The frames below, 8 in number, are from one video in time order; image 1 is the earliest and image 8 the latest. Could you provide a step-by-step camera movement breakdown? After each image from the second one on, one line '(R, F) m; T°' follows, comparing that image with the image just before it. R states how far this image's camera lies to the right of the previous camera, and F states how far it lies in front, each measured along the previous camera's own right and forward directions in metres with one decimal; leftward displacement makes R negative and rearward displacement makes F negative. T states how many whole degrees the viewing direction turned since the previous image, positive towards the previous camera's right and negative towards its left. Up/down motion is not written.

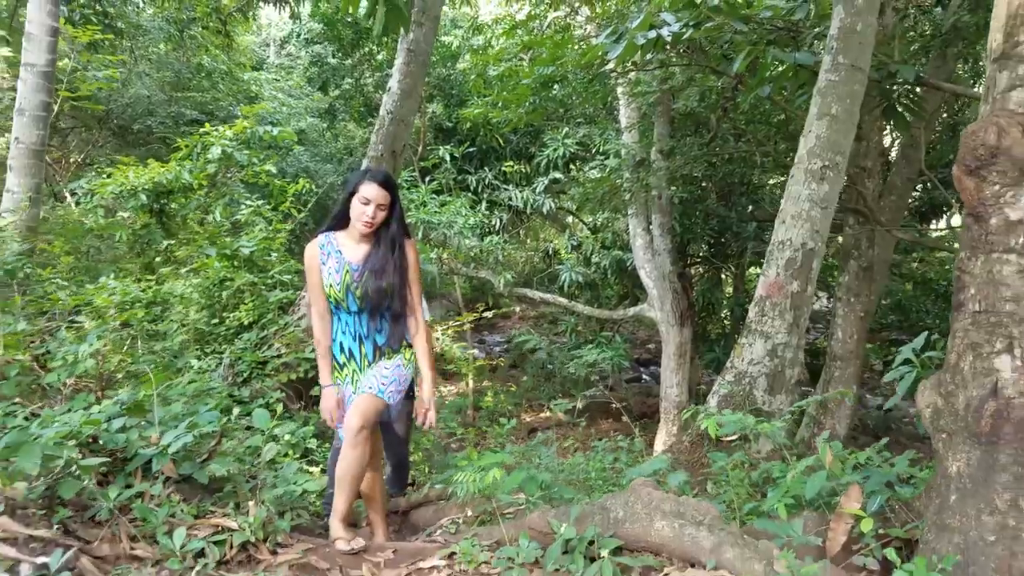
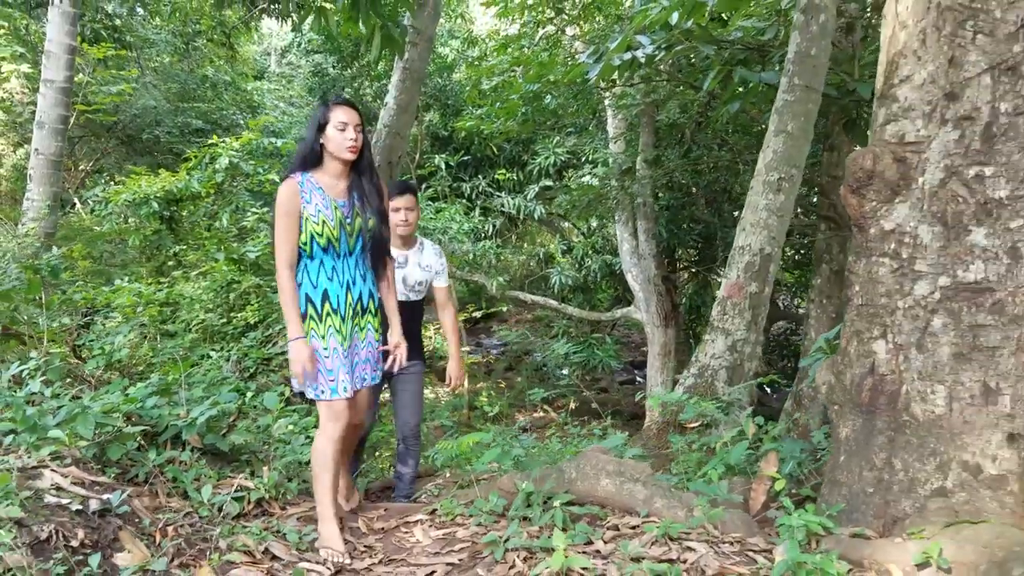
(+0.1, -0.4) m; 0°
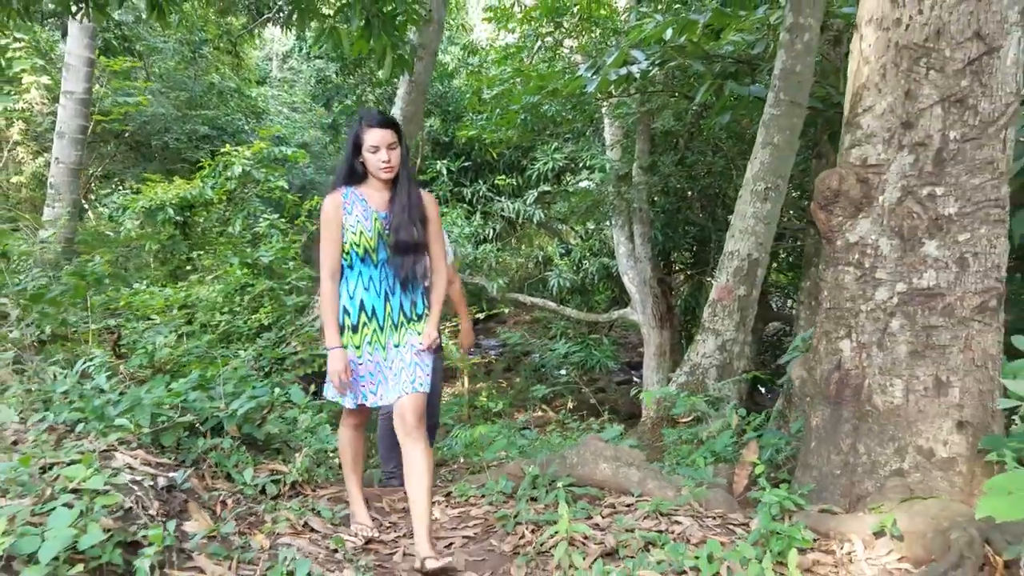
(0.0, -0.3) m; 0°
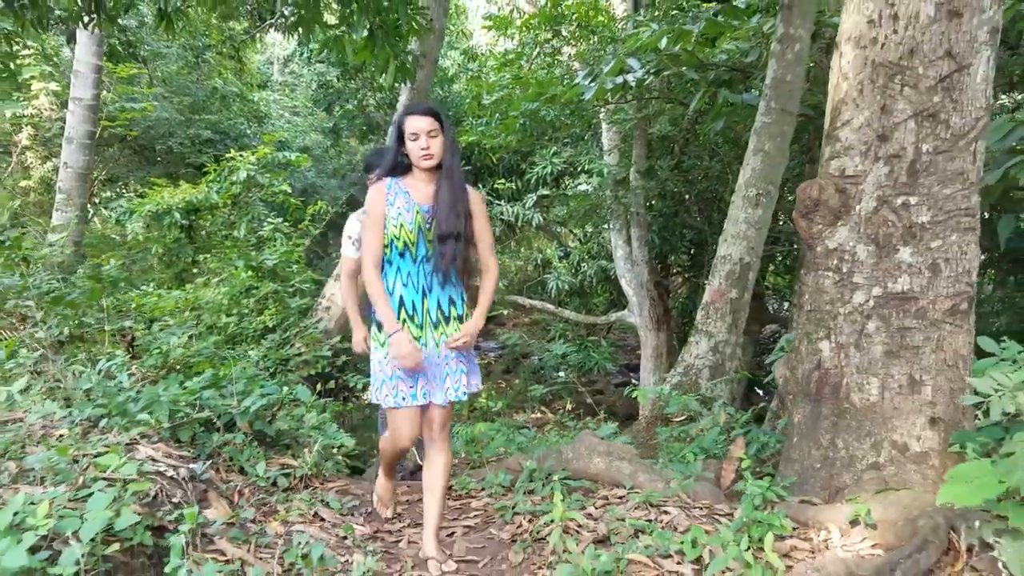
(0.0, -0.1) m; 0°
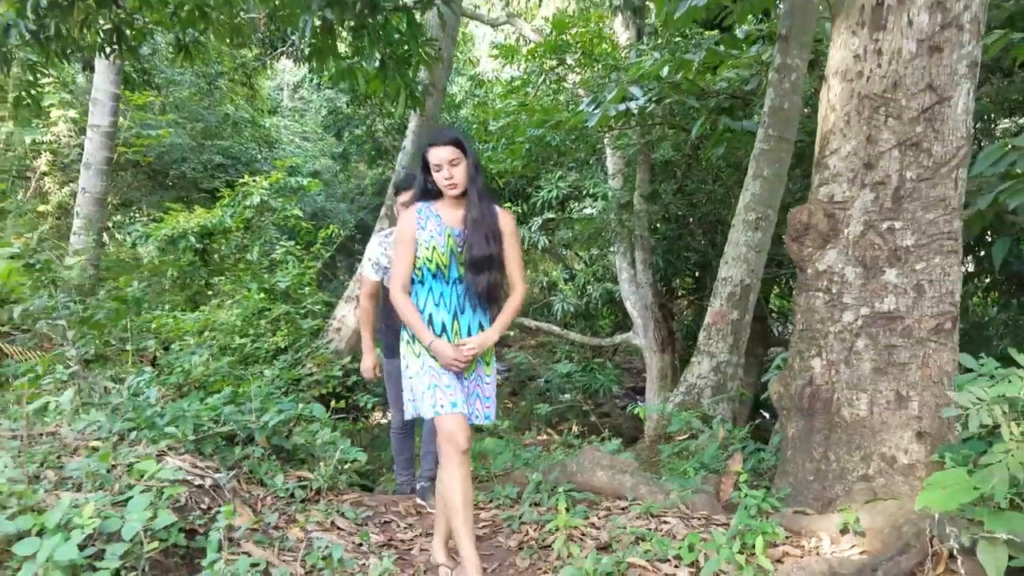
(0.0, -0.1) m; 0°
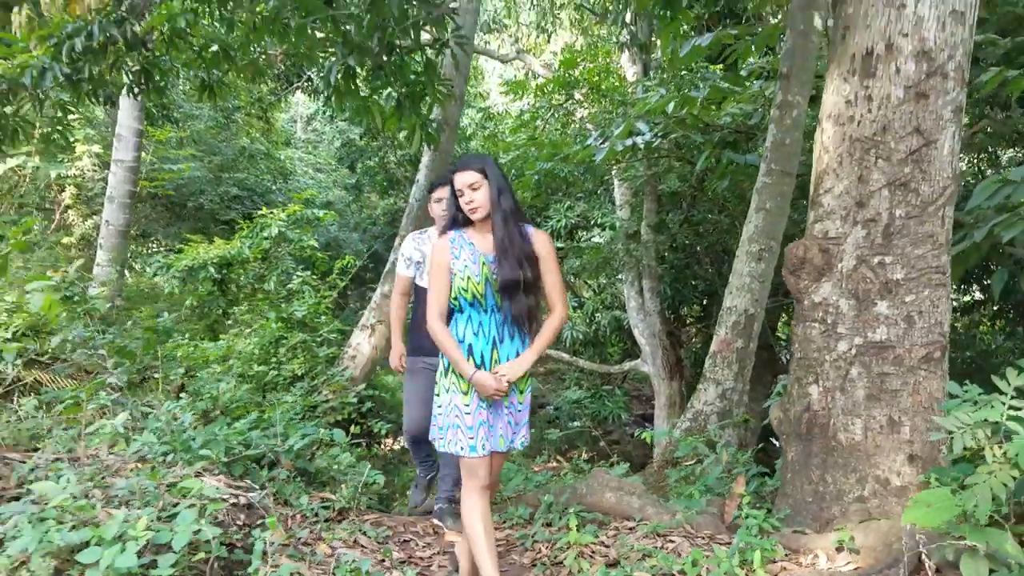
(0.0, -0.2) m; -1°
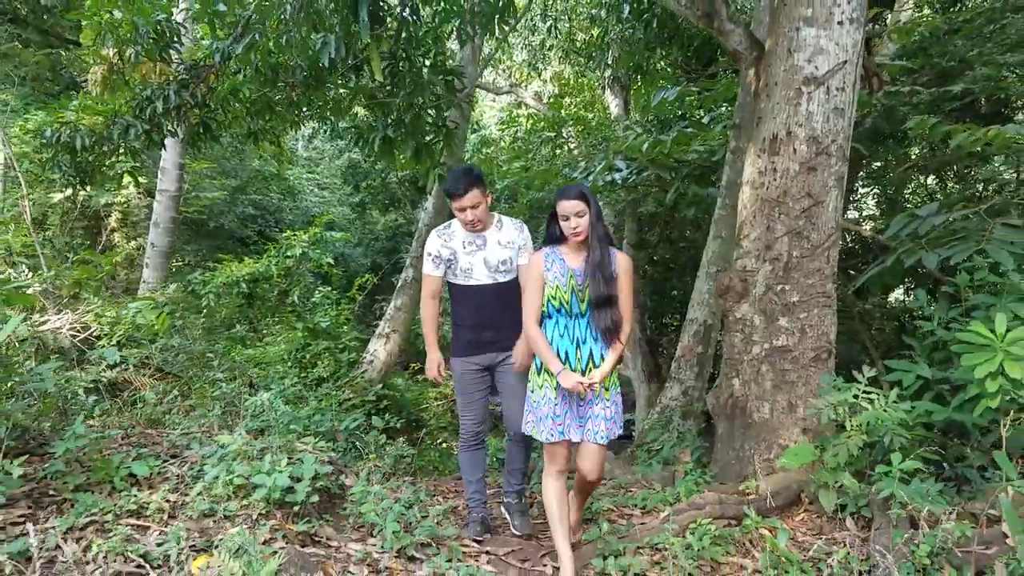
(-0.1, -1.0) m; +1°
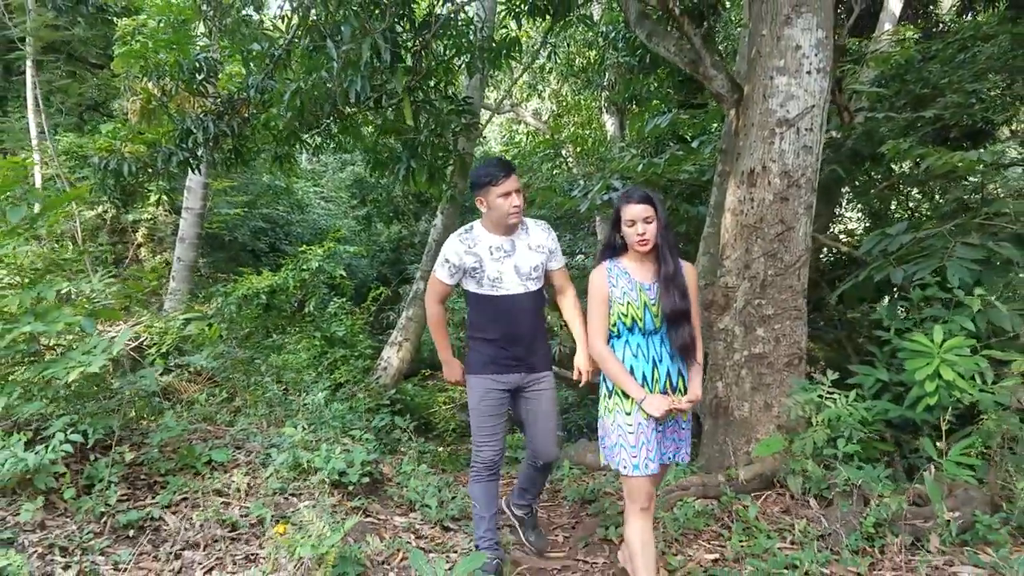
(-0.1, -0.5) m; 0°
